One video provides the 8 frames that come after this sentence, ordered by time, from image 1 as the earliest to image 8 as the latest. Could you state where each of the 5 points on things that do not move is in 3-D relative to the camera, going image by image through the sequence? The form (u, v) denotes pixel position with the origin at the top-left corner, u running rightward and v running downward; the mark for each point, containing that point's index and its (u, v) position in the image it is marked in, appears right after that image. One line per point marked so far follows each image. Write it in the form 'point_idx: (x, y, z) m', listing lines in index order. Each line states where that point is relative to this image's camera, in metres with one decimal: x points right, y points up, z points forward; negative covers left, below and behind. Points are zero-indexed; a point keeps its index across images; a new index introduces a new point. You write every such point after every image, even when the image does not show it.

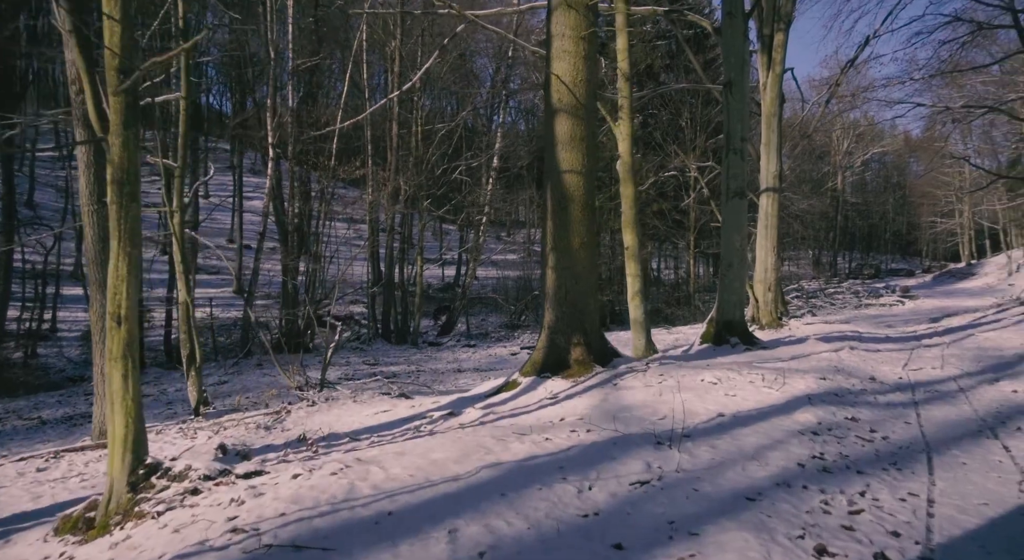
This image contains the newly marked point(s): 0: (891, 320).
0: (+8.5, -0.8, +14.8) m
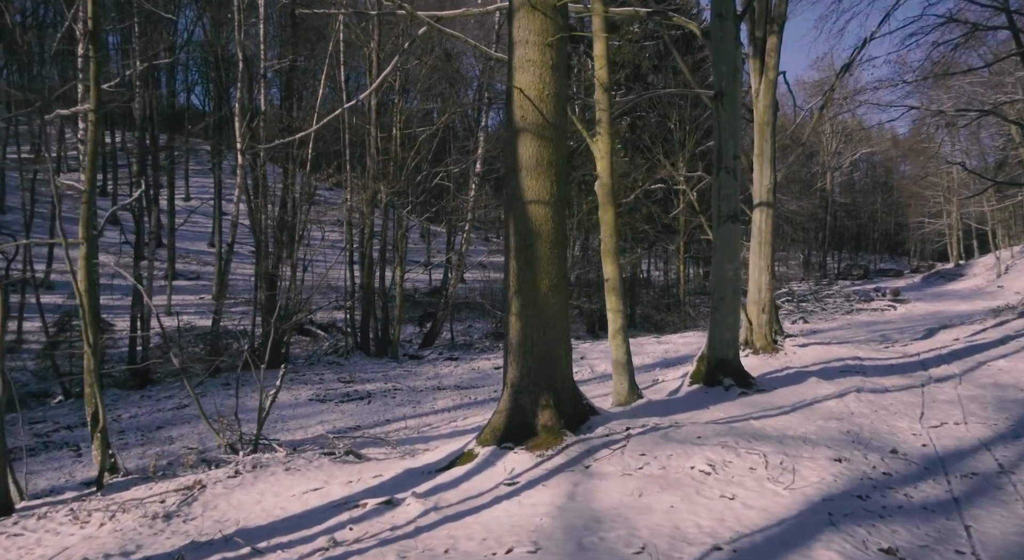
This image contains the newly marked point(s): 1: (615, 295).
0: (+8.1, -1.1, +14.2) m
1: (+0.9, -0.1, +5.6) m
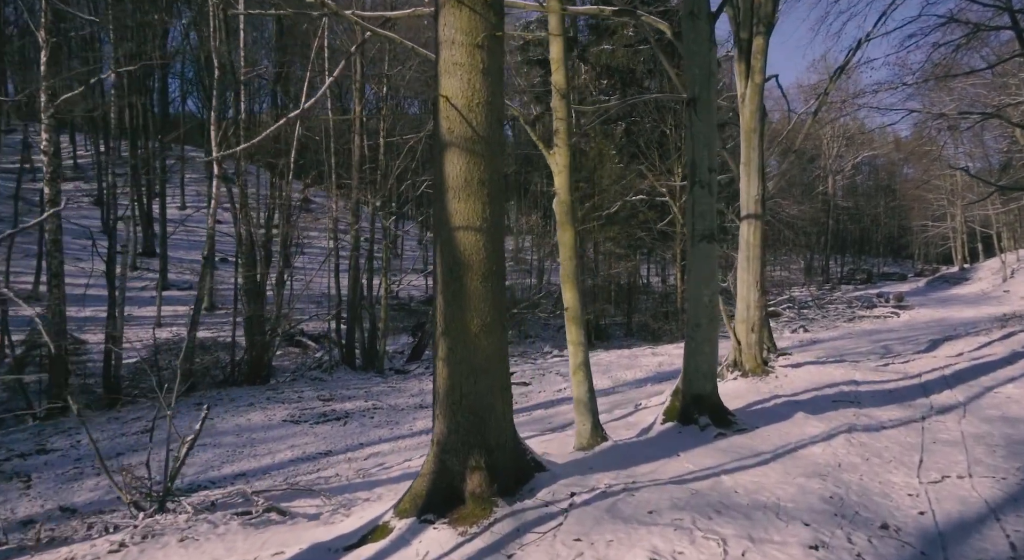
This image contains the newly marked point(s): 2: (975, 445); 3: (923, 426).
0: (+7.7, -1.3, +13.5) m
1: (+0.5, -0.4, +5.0) m
2: (+3.5, -1.2, +5.0) m
3: (+3.5, -1.3, +5.7) m
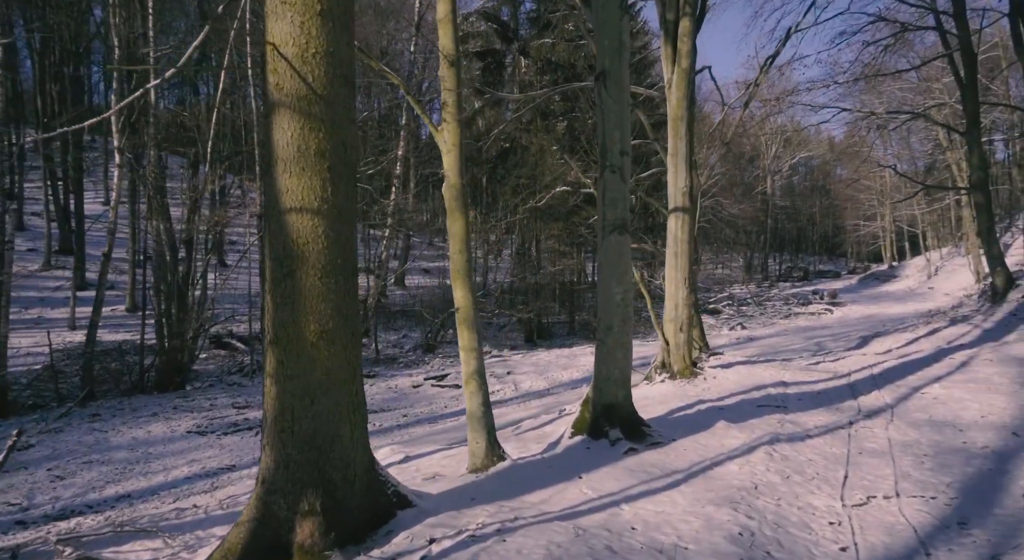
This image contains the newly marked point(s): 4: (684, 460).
0: (+6.3, -1.3, +13.4) m
1: (-0.3, -0.3, +4.4) m
2: (+2.7, -1.2, +4.6) m
3: (+2.7, -1.2, +5.3) m
4: (+1.1, -1.2, +4.3) m
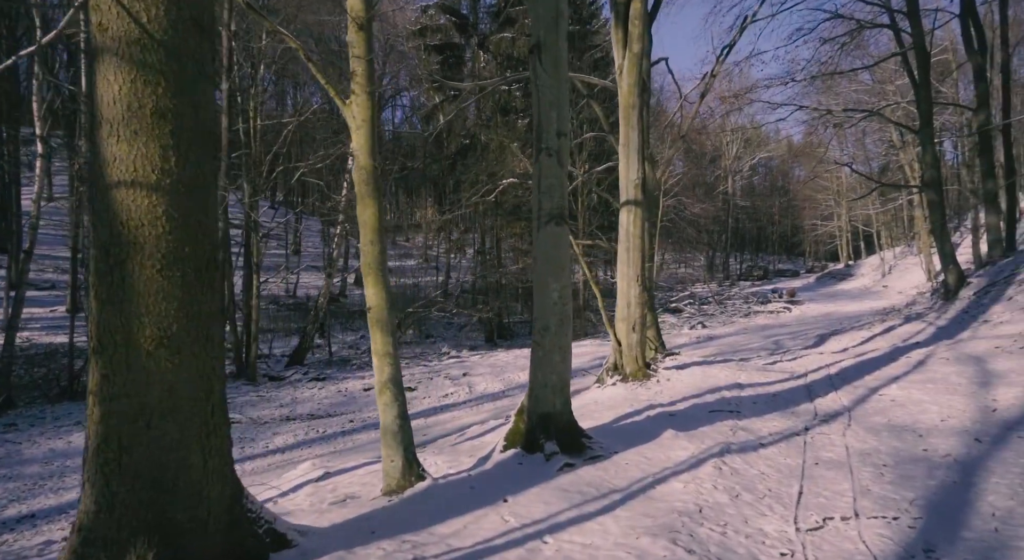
0: (+5.4, -1.2, +13.2) m
1: (-0.8, -0.3, +3.8) m
2: (+2.2, -1.2, +4.2) m
3: (+2.2, -1.2, +4.9) m
4: (+0.7, -1.1, +3.9) m
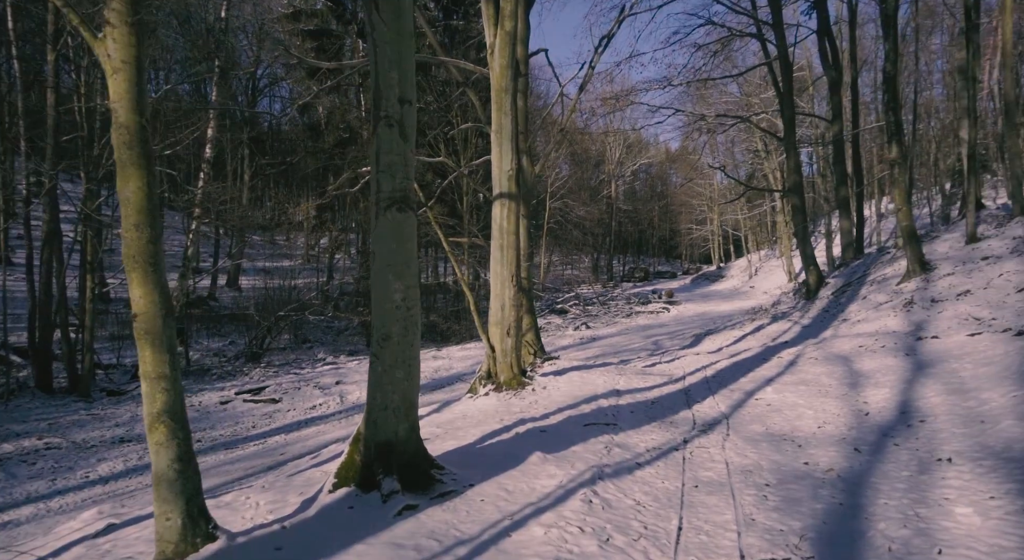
0: (+2.9, -1.2, +13.2) m
1: (-1.6, -0.3, +2.9) m
2: (+1.3, -1.2, +3.8) m
3: (+1.1, -1.2, +4.4) m
4: (-0.2, -1.1, +3.2) m
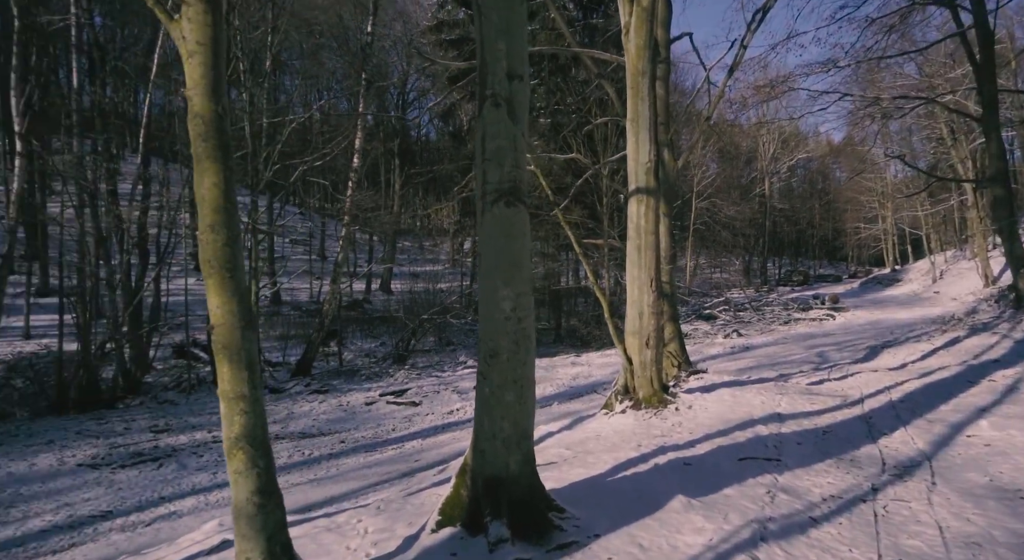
0: (+5.5, -1.3, +11.6) m
1: (-1.1, -0.3, +2.6) m
2: (+1.9, -1.2, +2.8) m
3: (+1.9, -1.2, +3.5) m
4: (+0.3, -1.2, +2.5) m
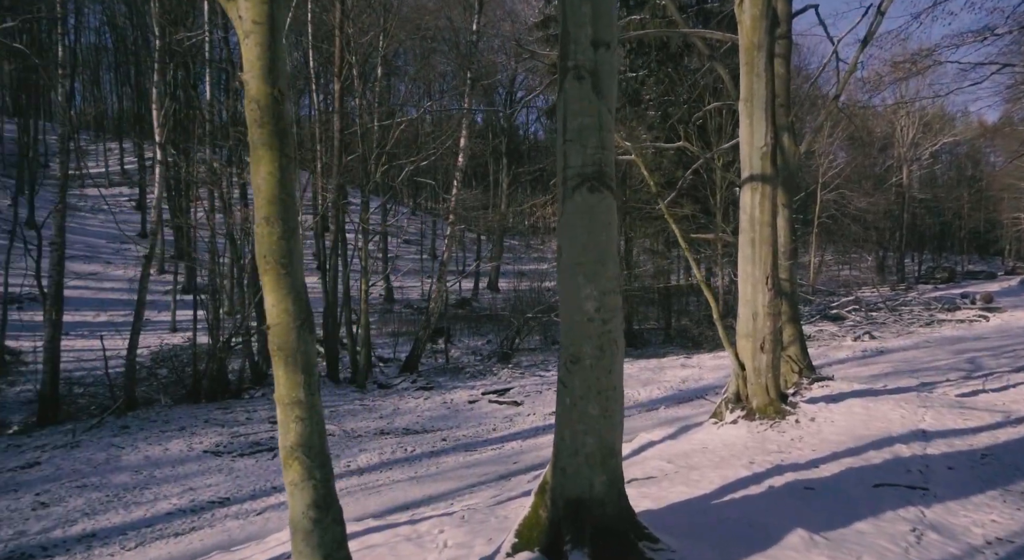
0: (+7.2, -1.2, +10.2) m
1: (-0.8, -0.3, +2.4) m
2: (+2.2, -1.2, +2.1) m
3: (+2.3, -1.2, +2.8) m
4: (+0.6, -1.1, +2.1) m
